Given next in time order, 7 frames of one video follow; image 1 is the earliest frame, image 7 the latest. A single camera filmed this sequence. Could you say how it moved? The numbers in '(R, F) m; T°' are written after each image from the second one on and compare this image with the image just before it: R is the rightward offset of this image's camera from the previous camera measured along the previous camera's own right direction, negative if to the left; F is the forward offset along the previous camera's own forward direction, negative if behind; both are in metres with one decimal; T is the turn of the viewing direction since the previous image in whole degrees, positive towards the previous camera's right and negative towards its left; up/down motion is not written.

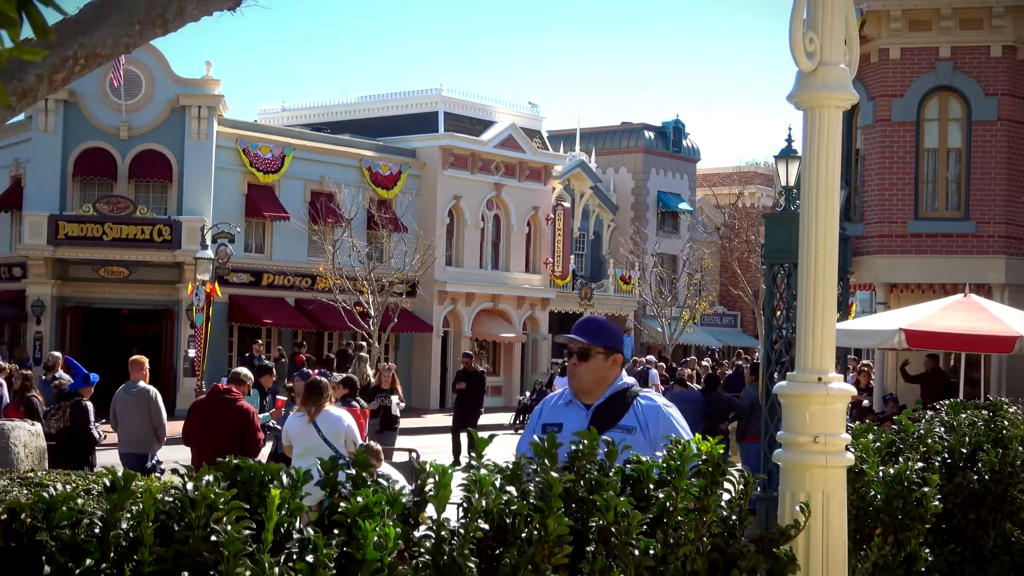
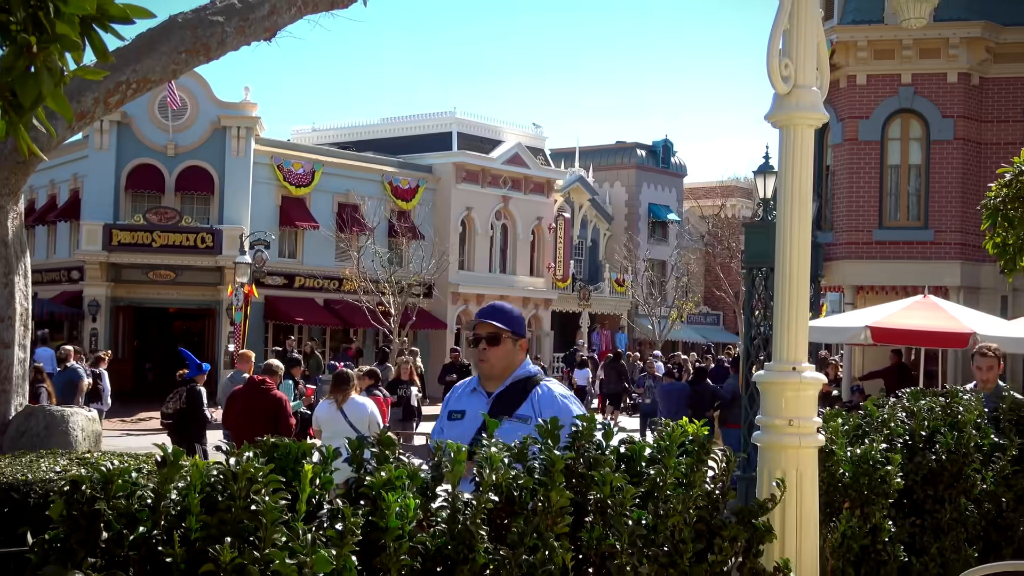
(0.0, -0.3) m; 0°
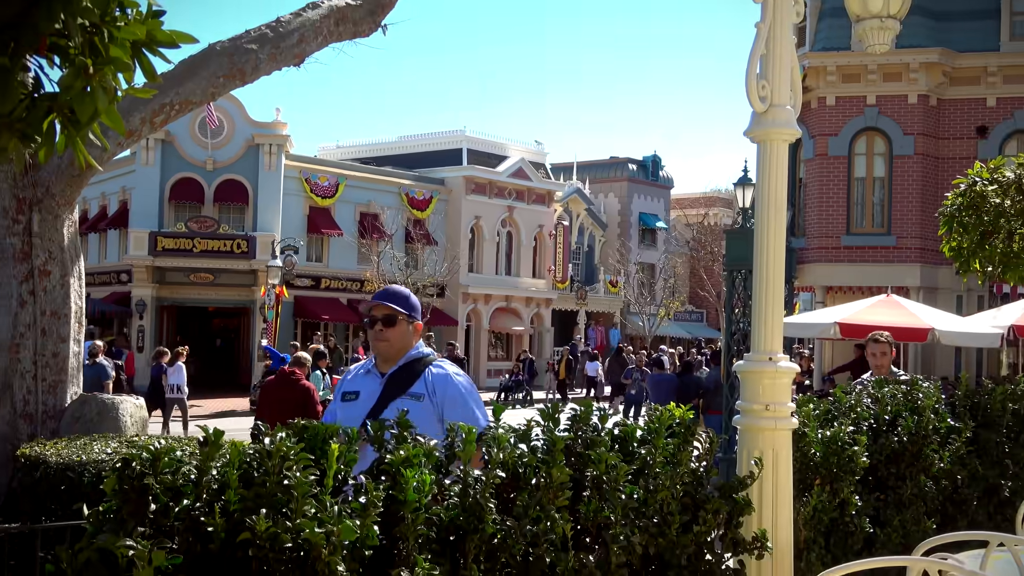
(0.0, -0.4) m; 0°
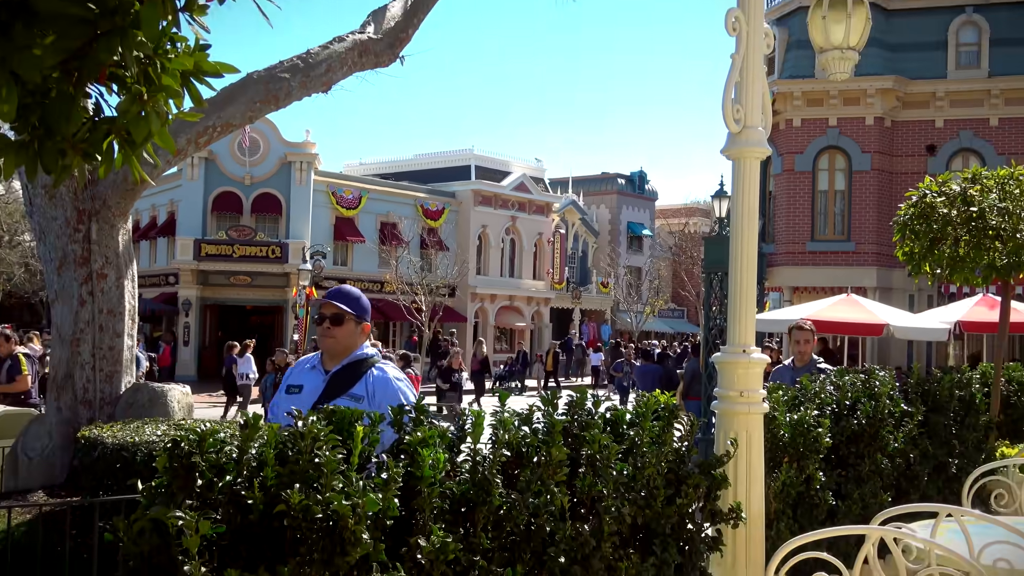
(-0.1, -0.5) m; +1°
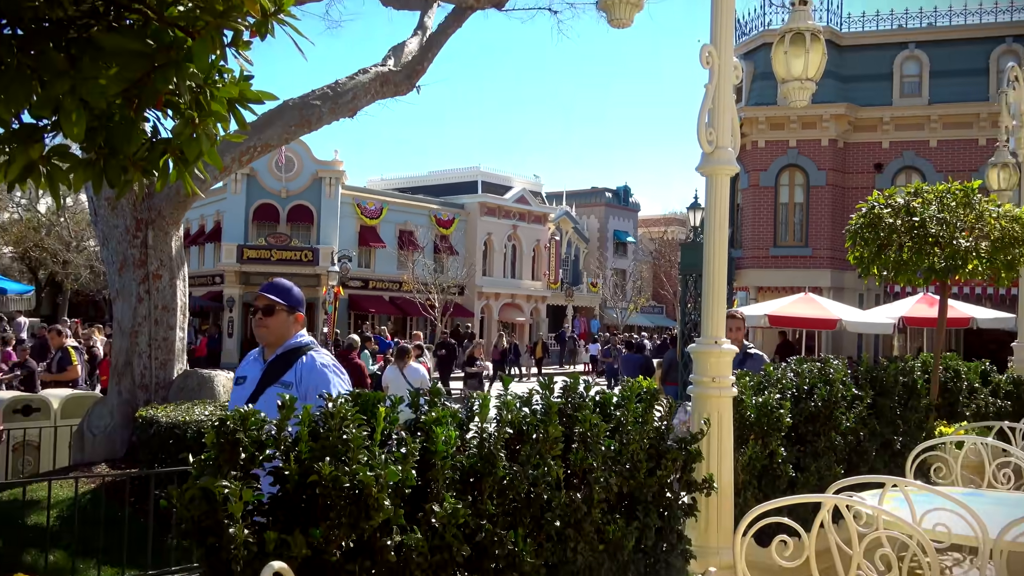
(-0.1, -0.6) m; +1°
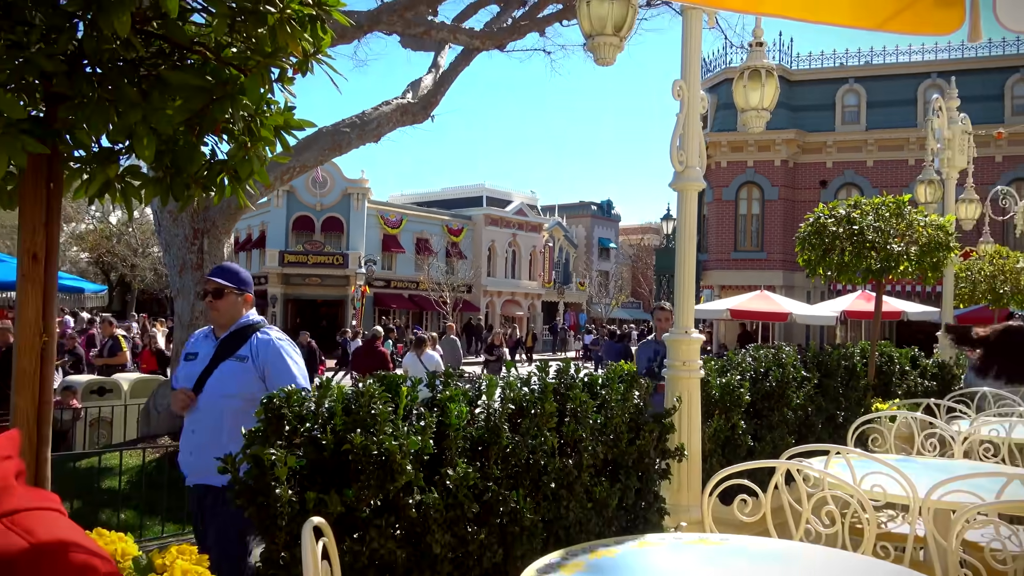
(-0.1, -0.8) m; +1°
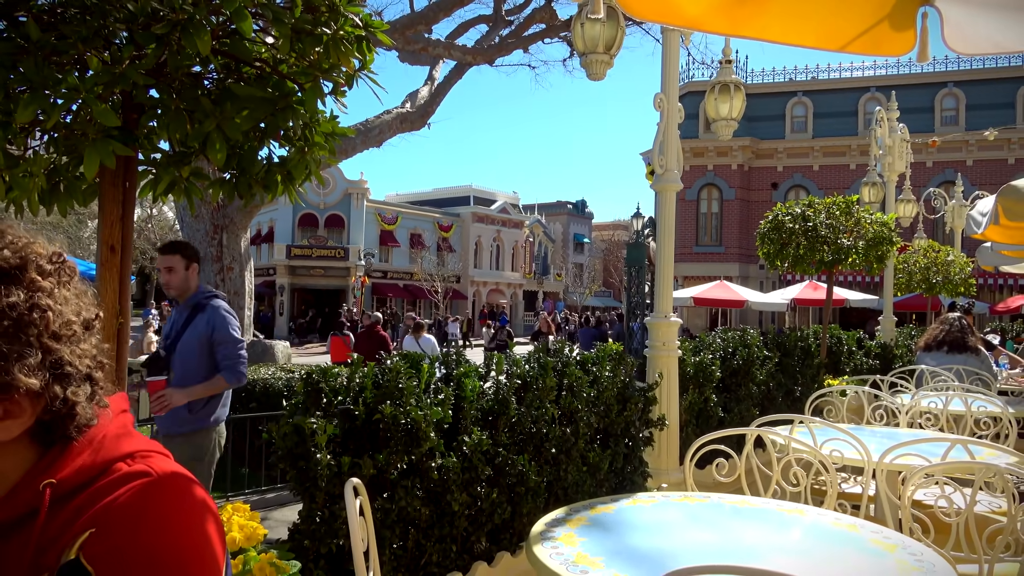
(-0.2, -0.6) m; +3°
